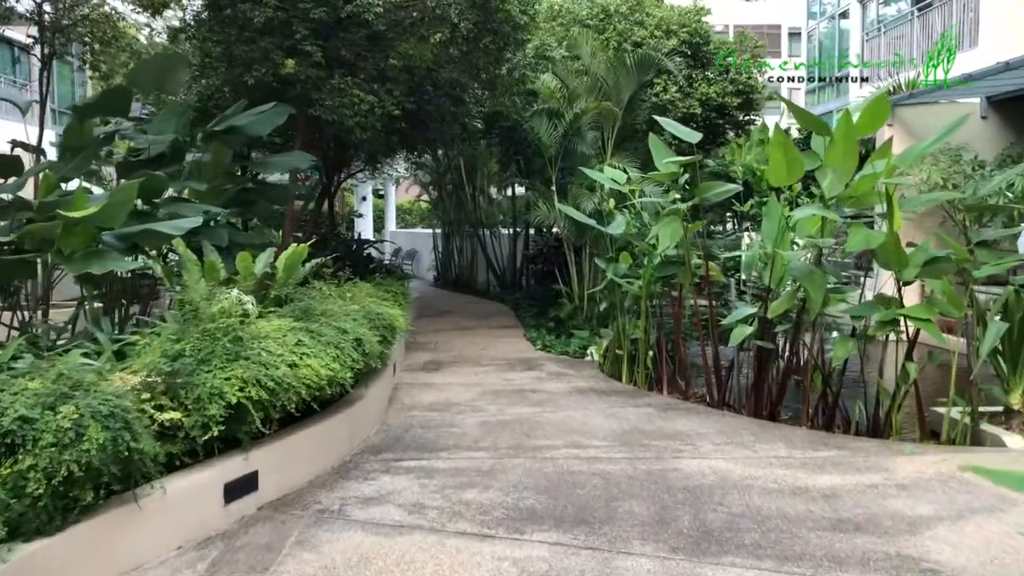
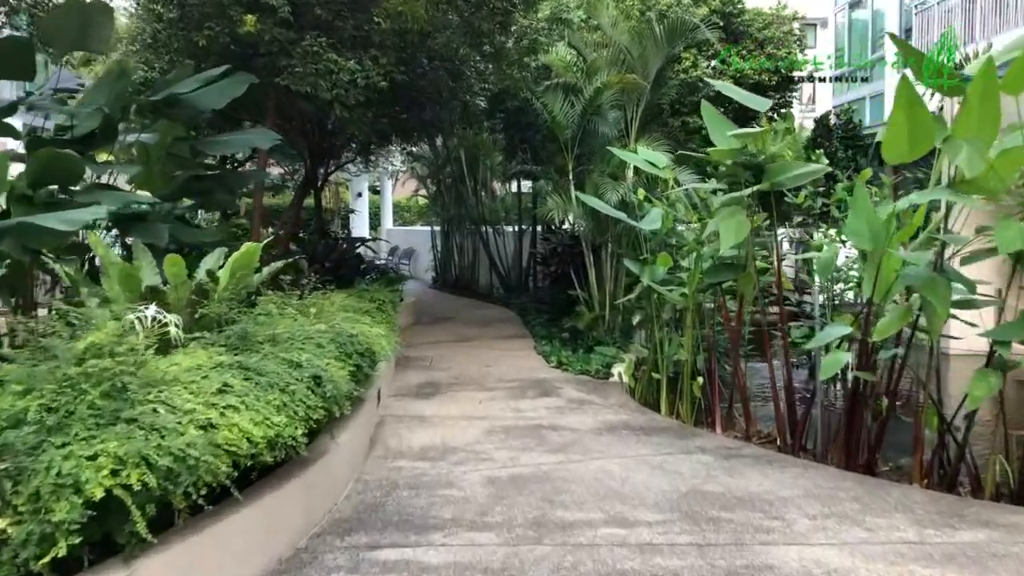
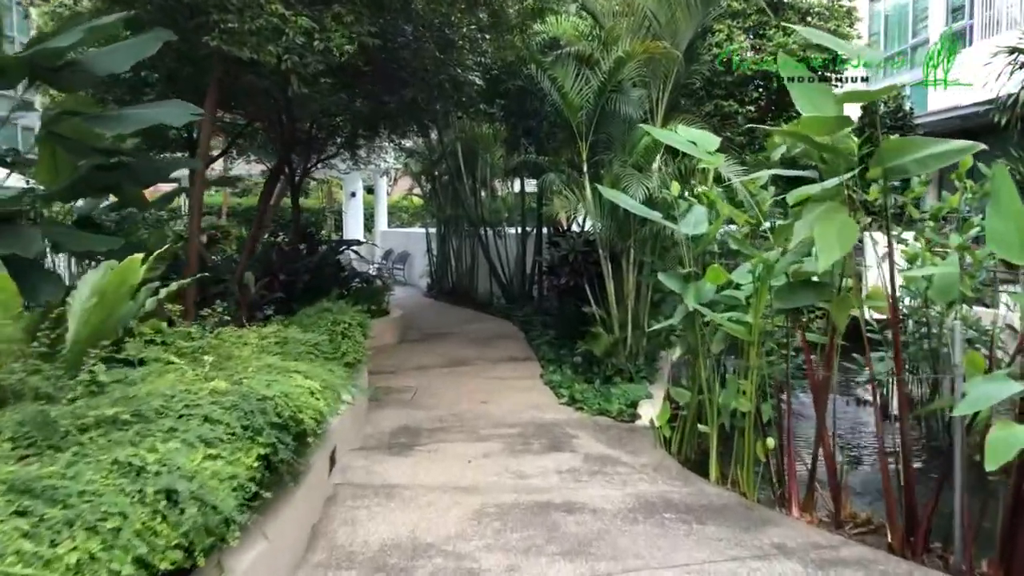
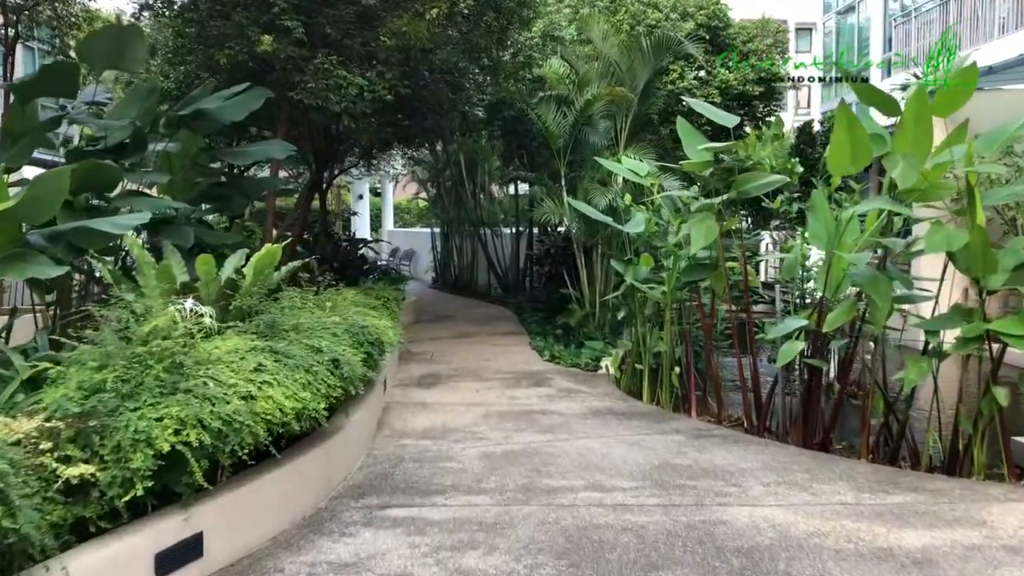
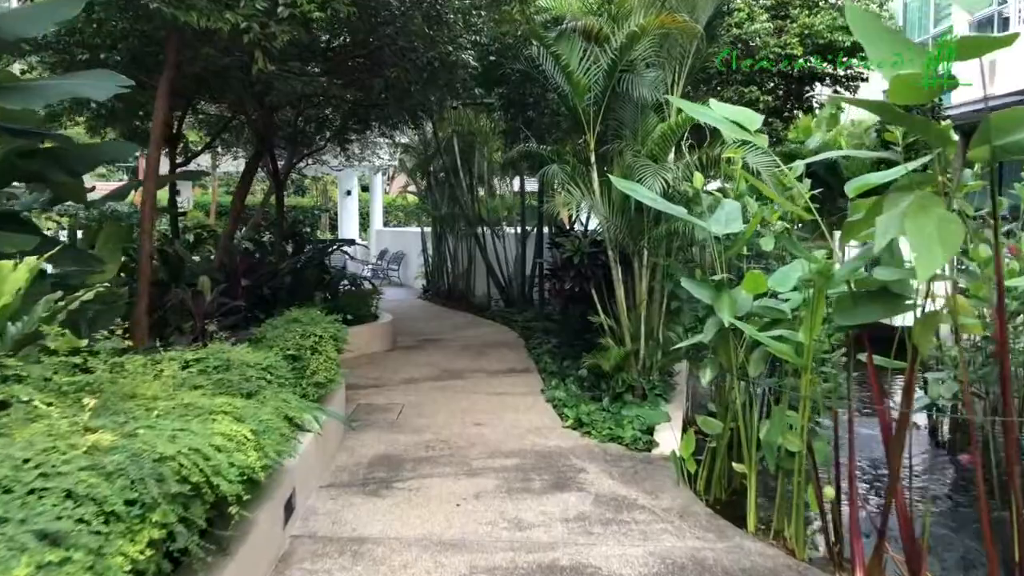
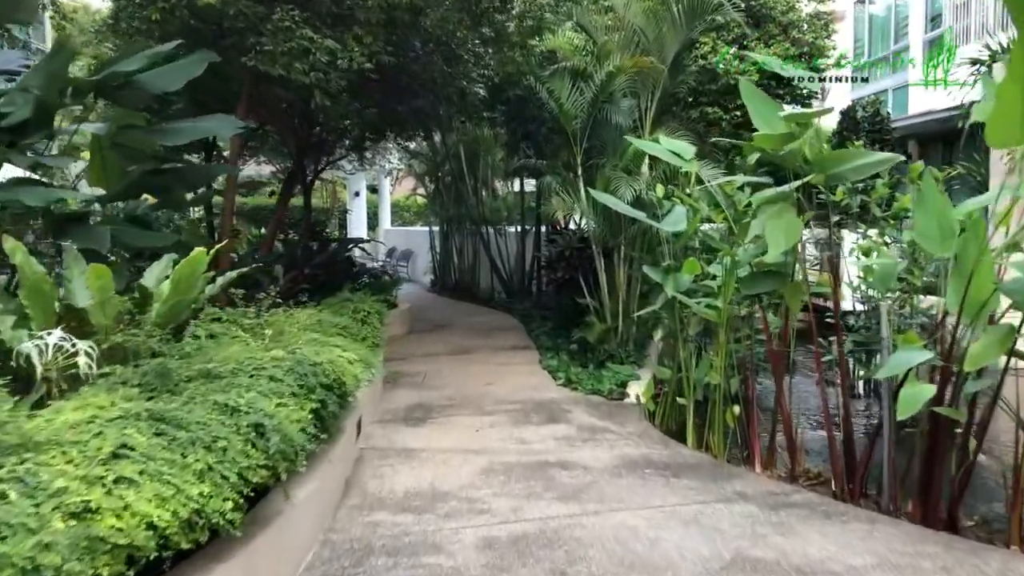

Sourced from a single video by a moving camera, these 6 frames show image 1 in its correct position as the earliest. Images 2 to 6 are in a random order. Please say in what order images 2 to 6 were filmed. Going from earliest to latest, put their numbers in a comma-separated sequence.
4, 2, 6, 3, 5
